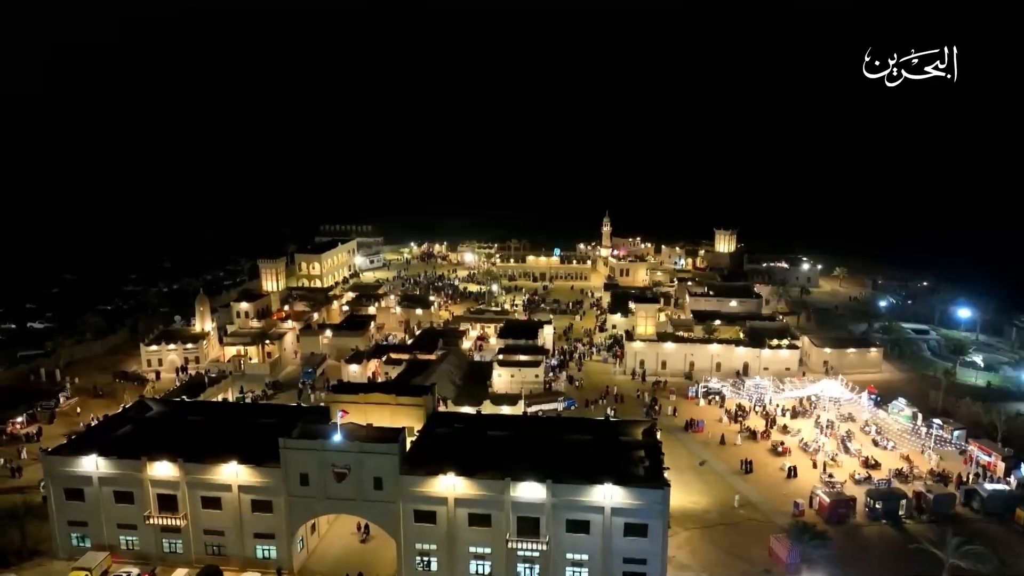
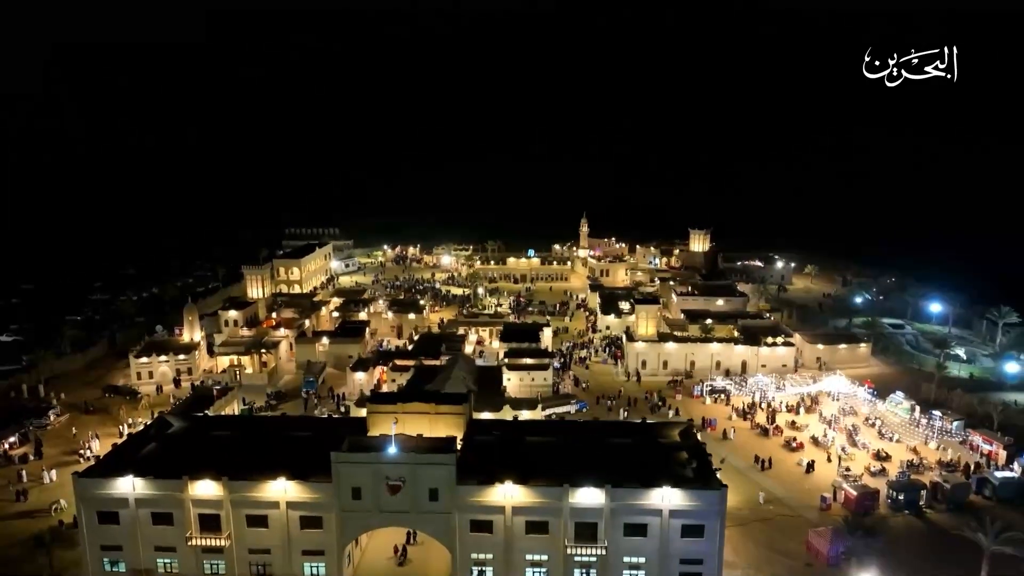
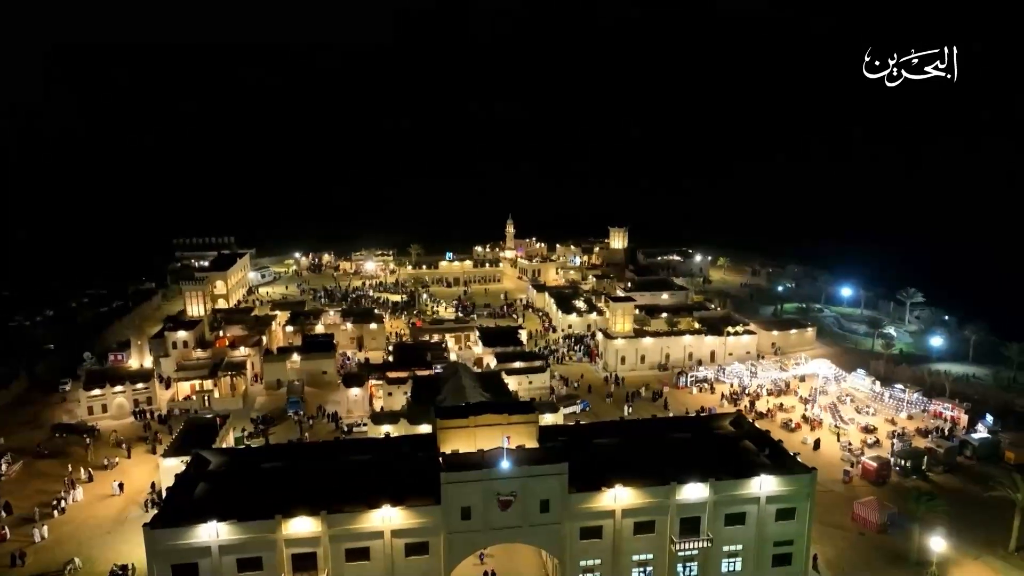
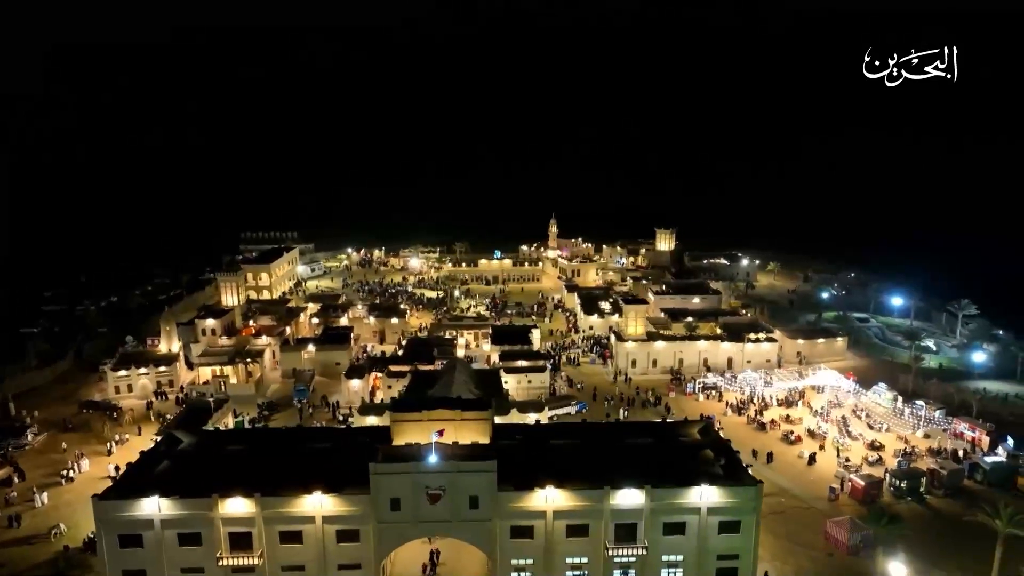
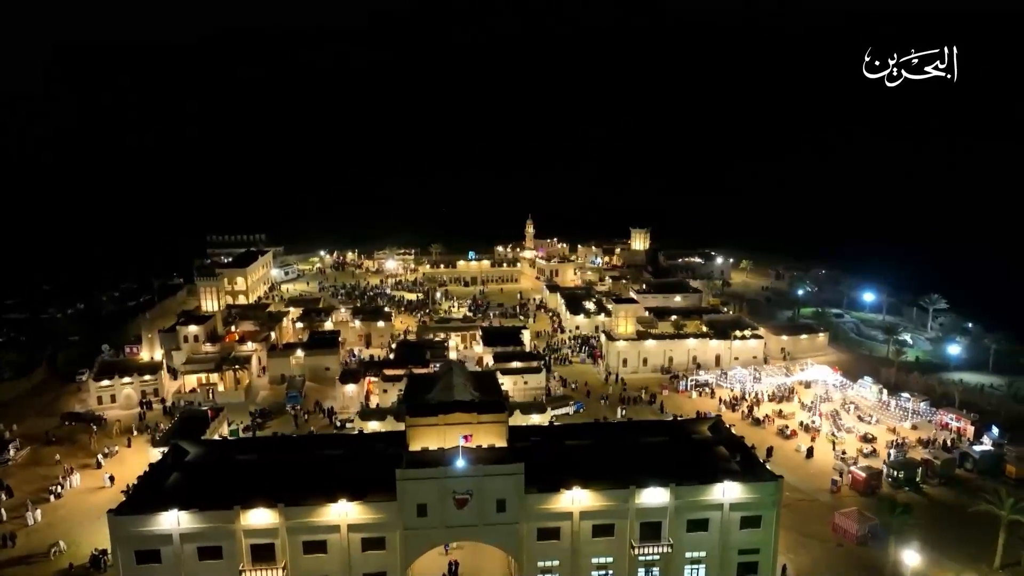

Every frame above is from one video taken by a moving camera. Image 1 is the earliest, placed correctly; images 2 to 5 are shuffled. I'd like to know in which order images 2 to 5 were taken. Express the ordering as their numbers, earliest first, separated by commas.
2, 4, 5, 3
